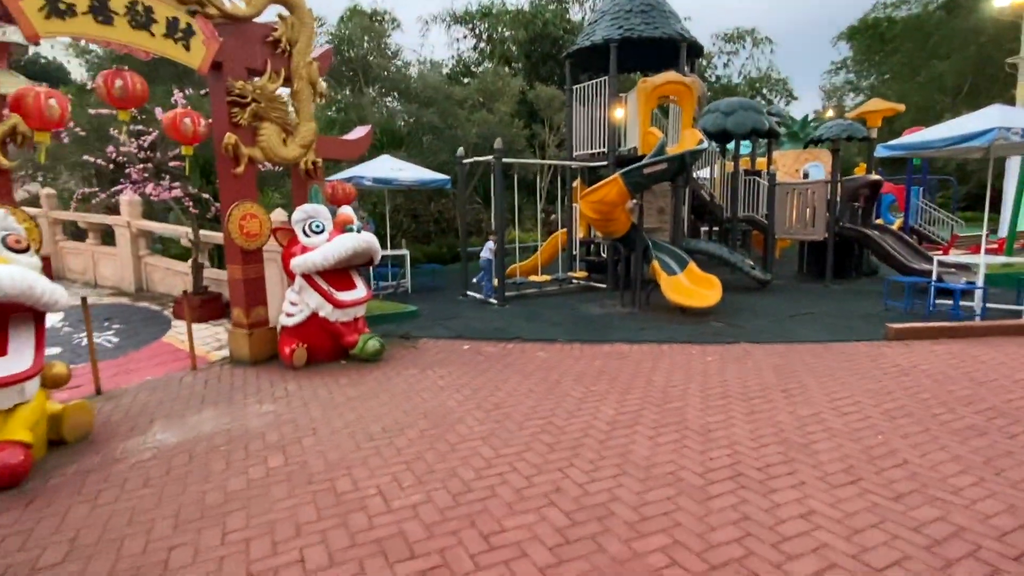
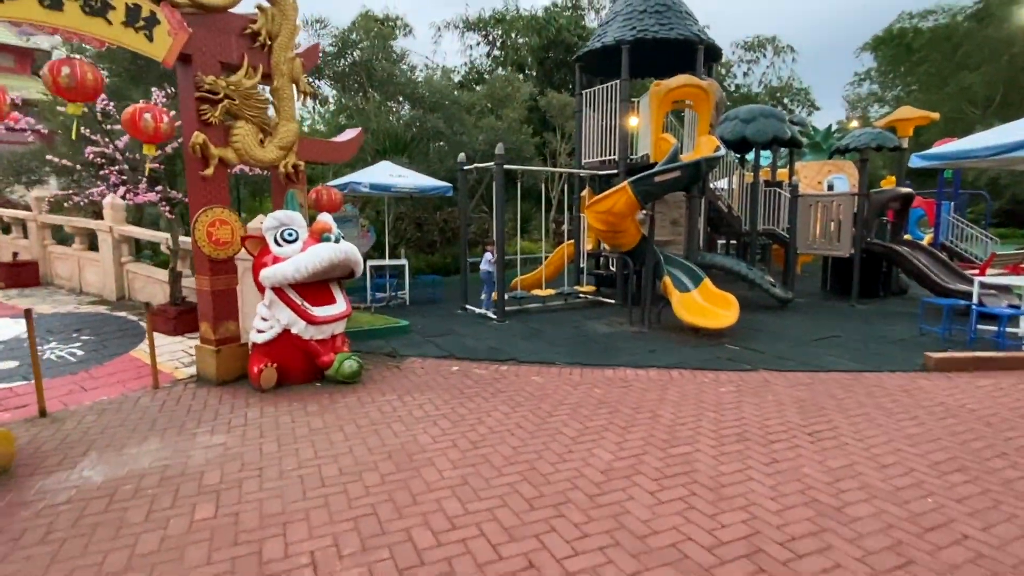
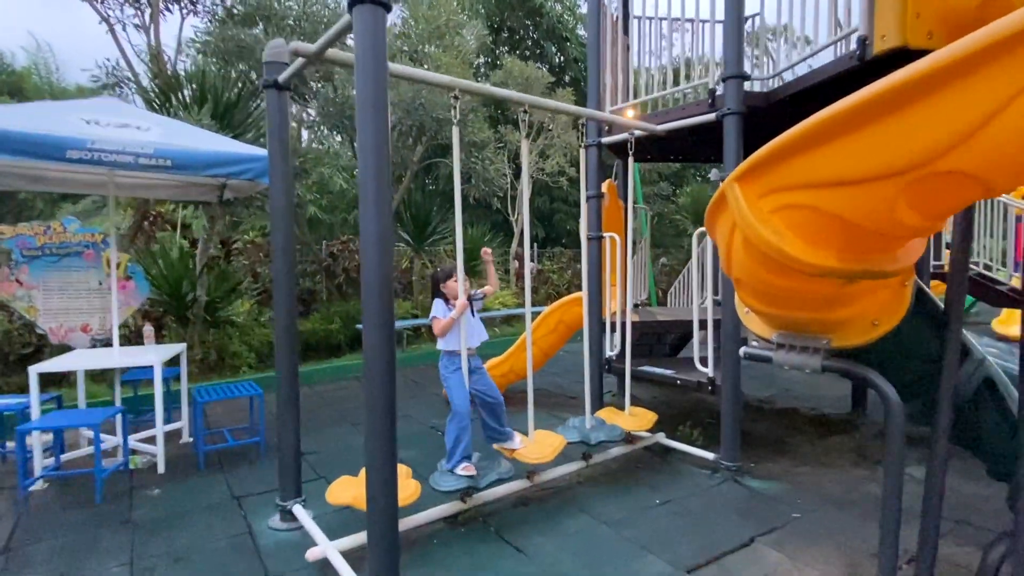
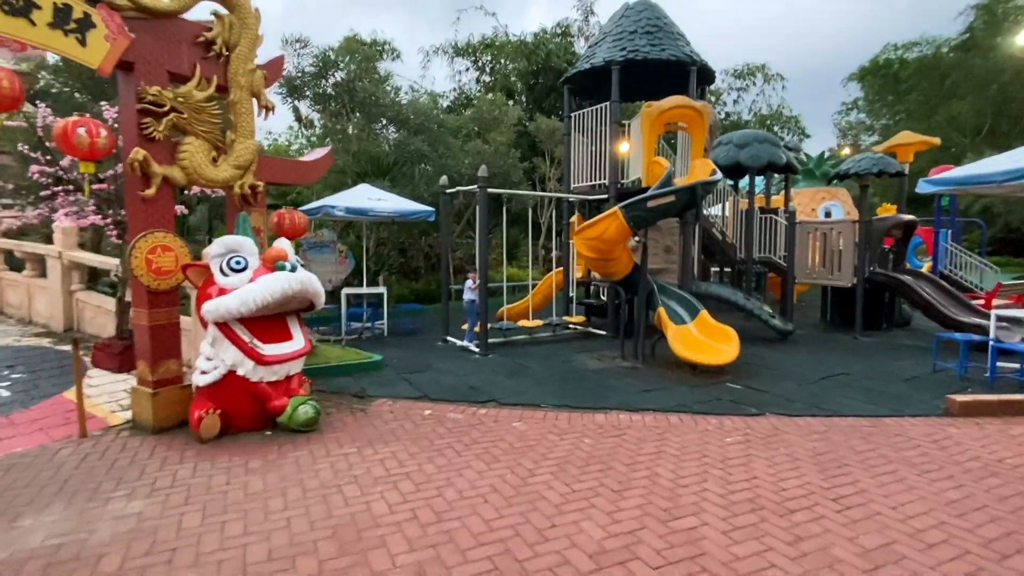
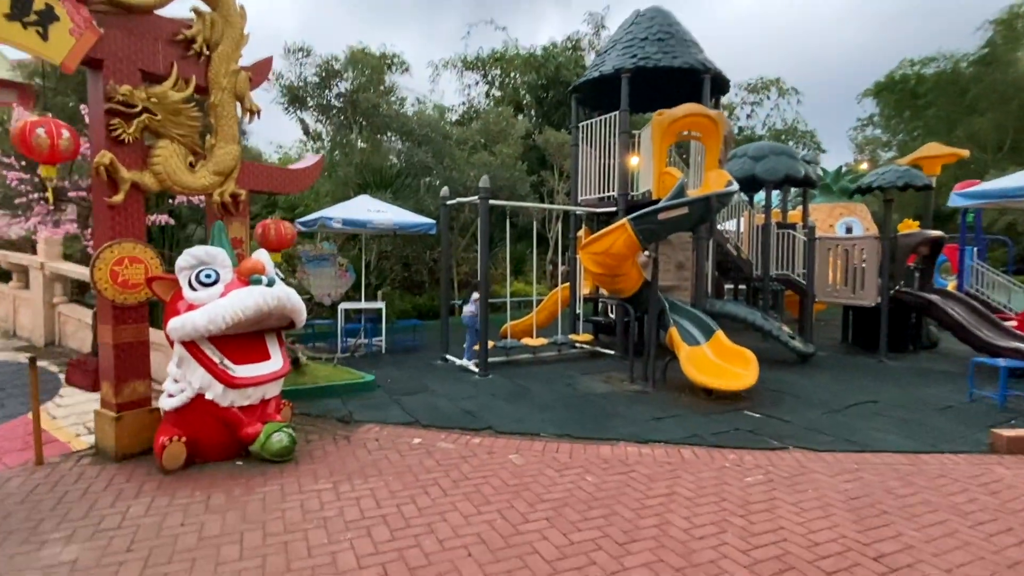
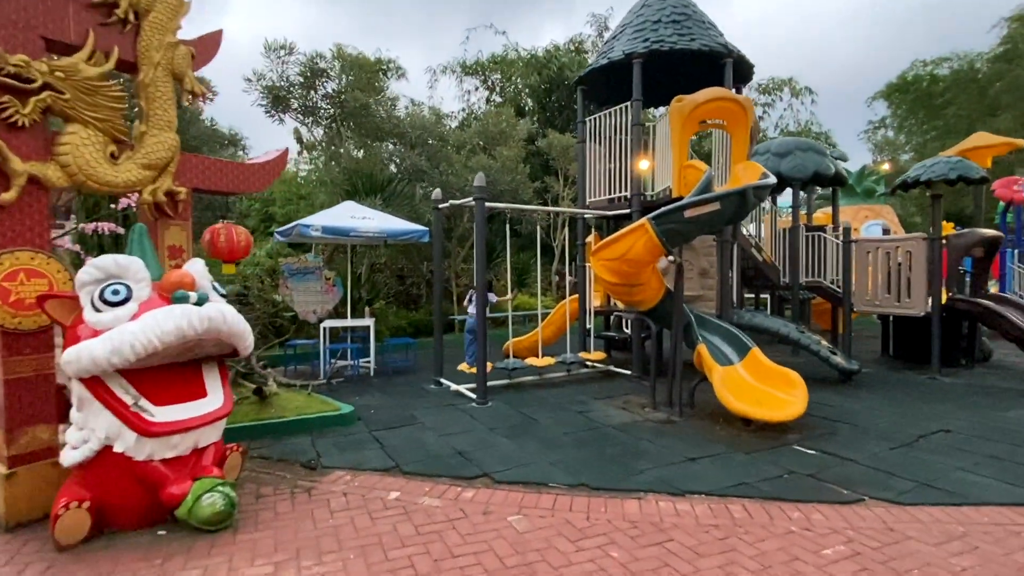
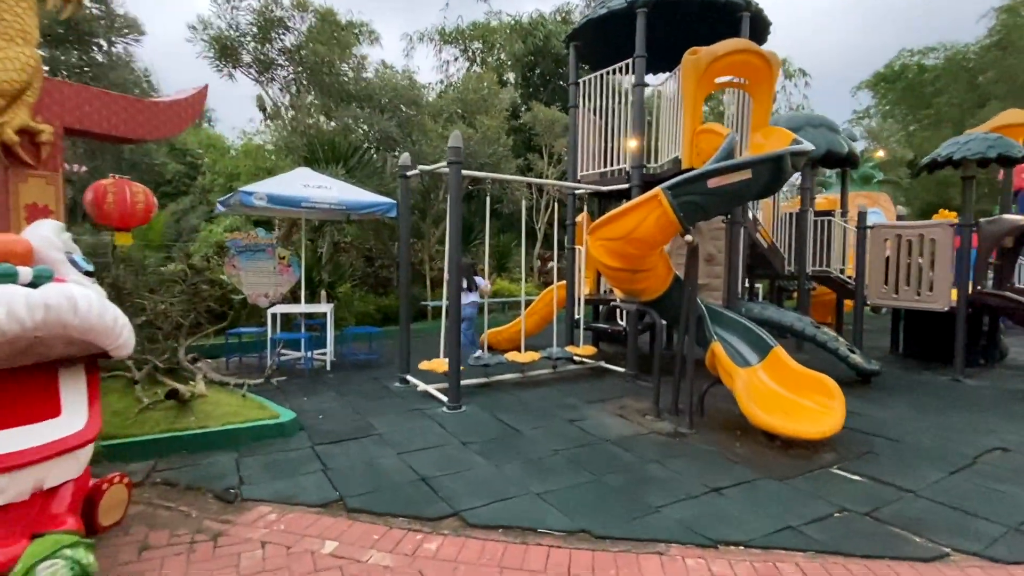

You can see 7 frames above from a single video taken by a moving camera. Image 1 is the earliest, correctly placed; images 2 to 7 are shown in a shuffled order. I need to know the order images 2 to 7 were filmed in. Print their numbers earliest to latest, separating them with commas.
2, 4, 5, 6, 7, 3
